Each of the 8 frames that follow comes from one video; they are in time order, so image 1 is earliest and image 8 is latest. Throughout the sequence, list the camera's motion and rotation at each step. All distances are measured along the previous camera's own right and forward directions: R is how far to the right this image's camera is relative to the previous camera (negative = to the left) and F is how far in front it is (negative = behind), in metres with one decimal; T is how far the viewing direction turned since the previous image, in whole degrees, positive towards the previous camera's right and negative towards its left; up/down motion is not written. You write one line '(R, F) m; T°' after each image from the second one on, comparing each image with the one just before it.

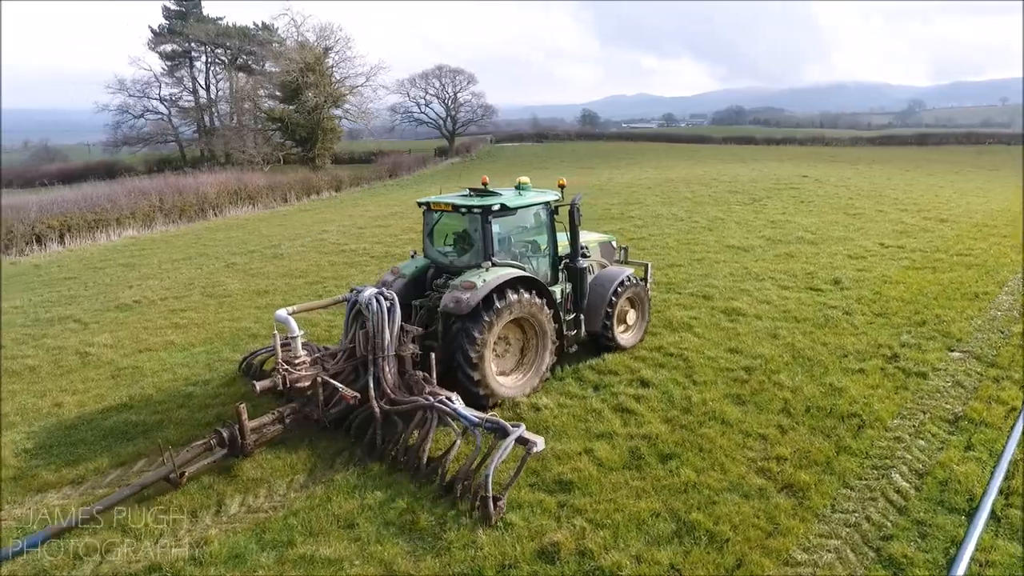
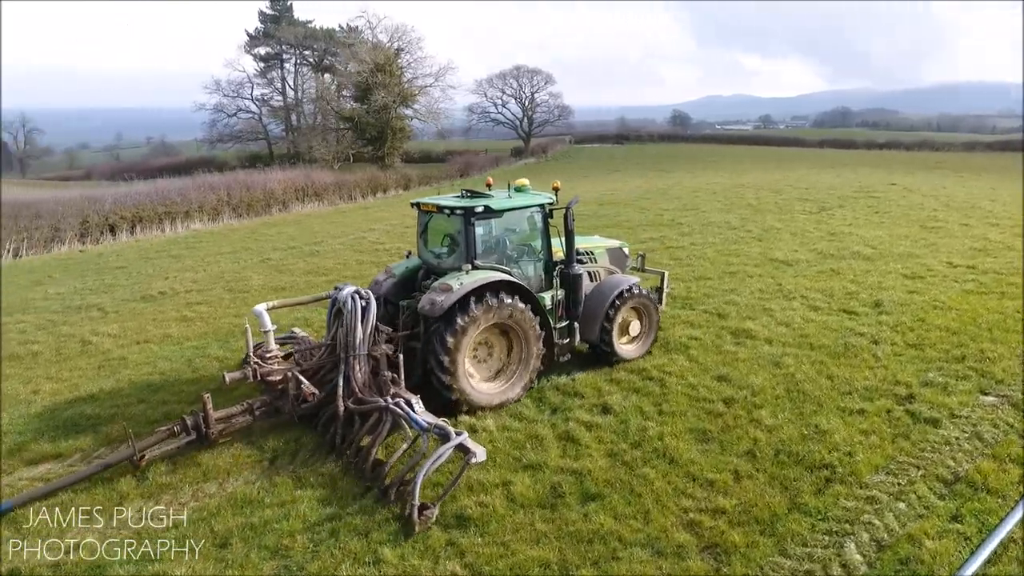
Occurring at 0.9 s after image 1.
(+1.0, +0.4) m; -8°
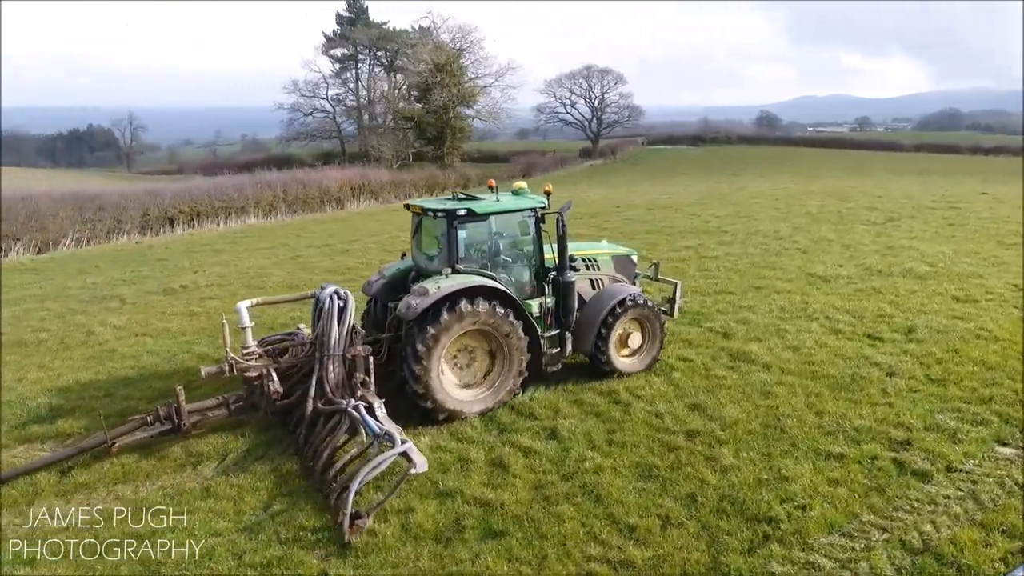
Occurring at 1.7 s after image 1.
(+1.0, +0.4) m; -7°
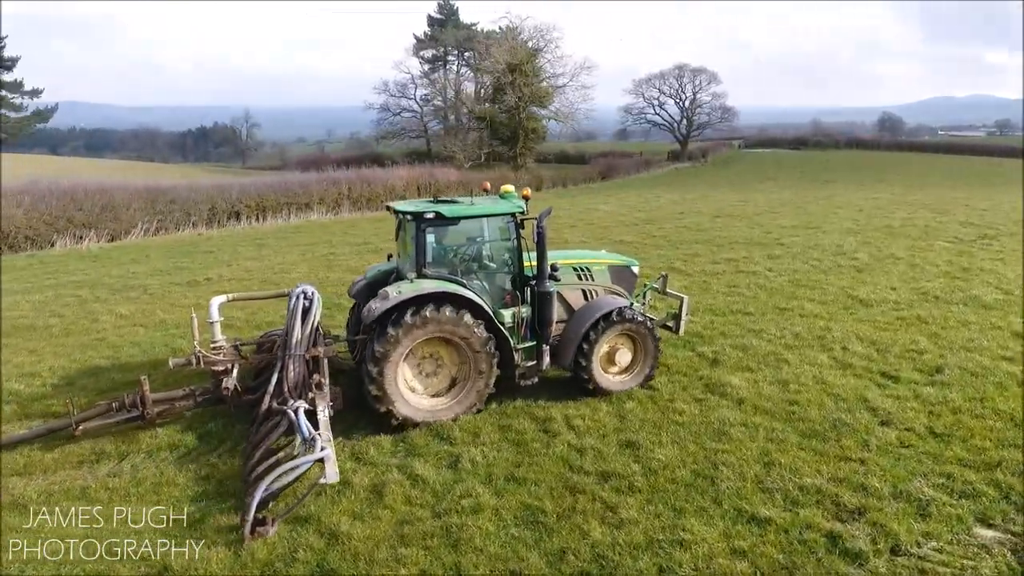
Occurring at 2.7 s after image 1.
(+1.3, +0.5) m; -9°
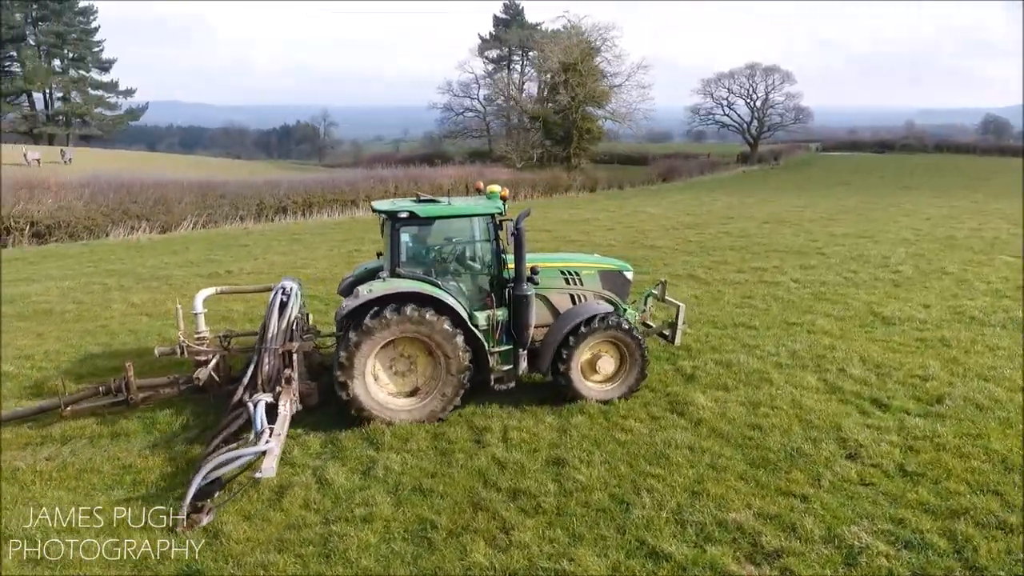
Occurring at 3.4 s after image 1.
(+1.0, +0.2) m; -6°
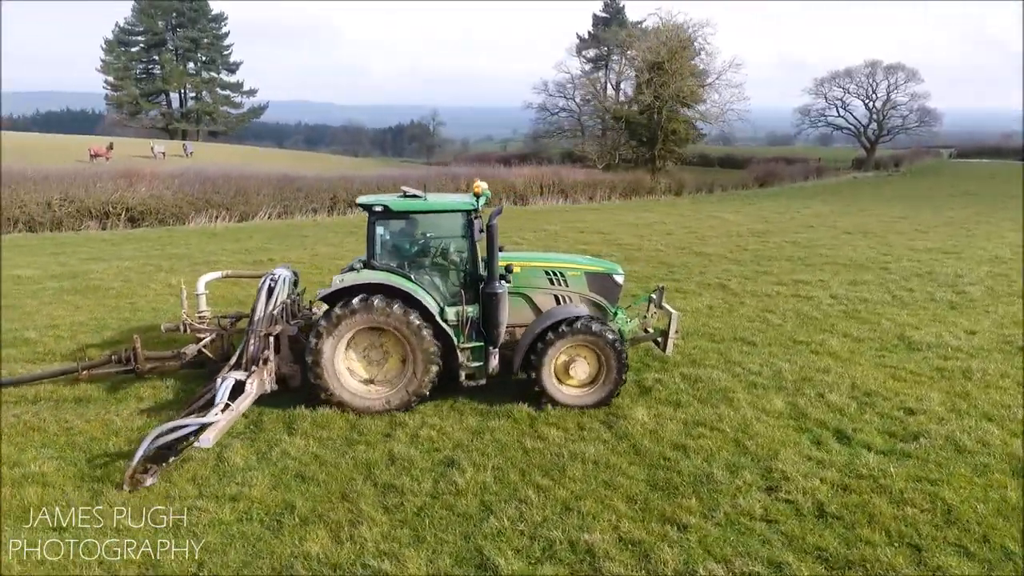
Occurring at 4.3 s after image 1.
(+1.4, +0.2) m; -10°
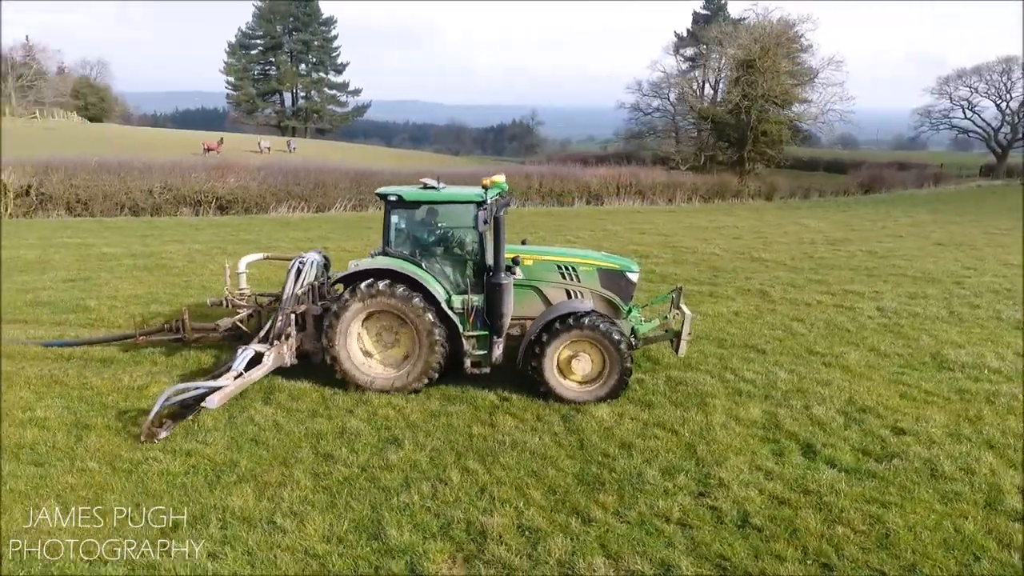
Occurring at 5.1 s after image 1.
(+1.0, 0.0) m; -9°
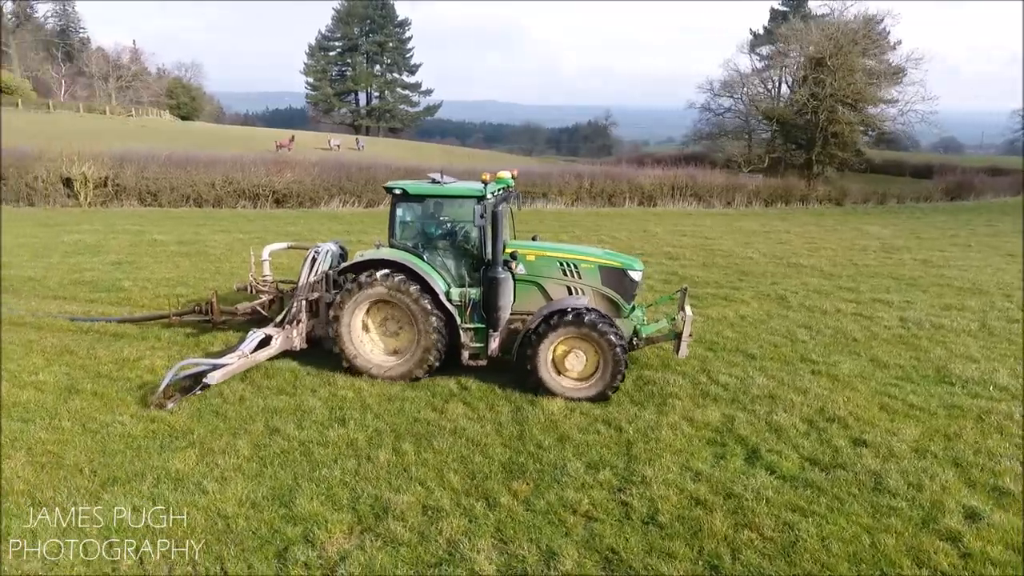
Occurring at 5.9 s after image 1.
(+0.9, 0.0) m; -7°
